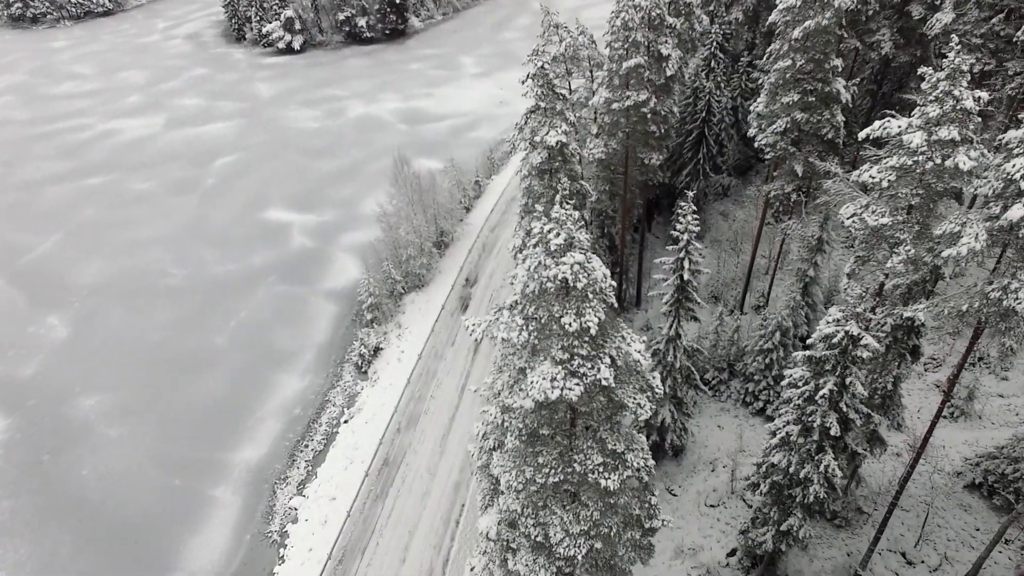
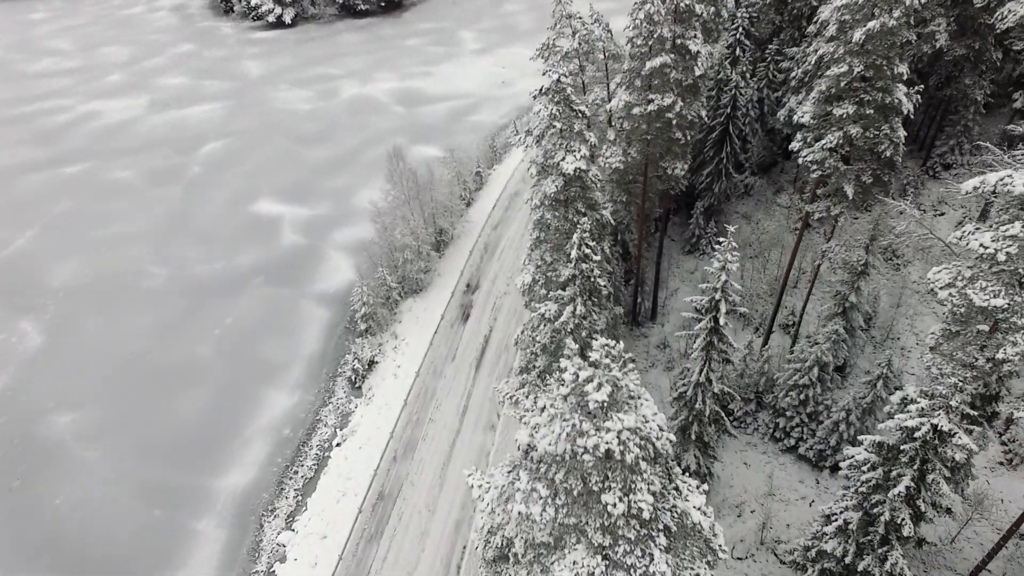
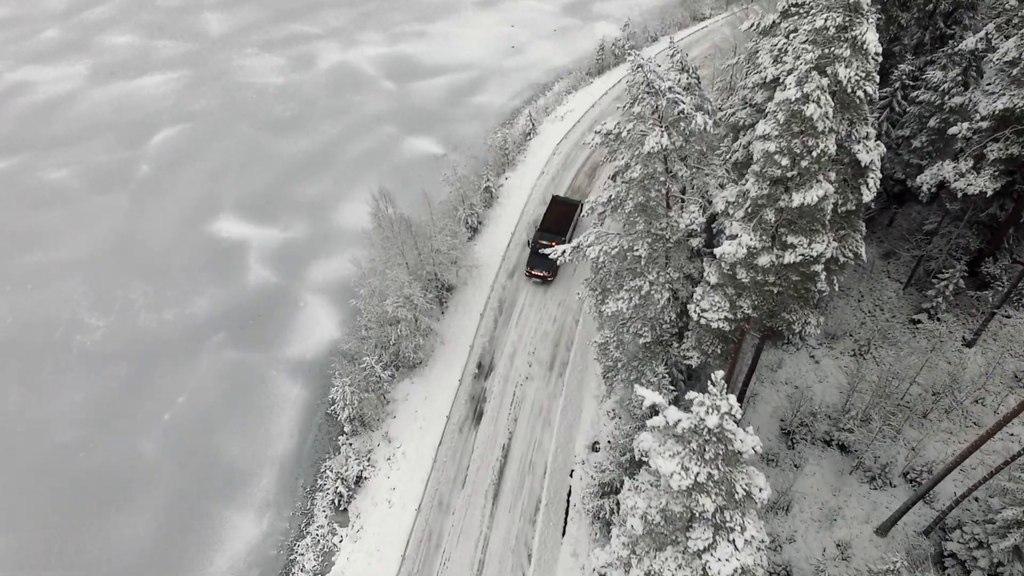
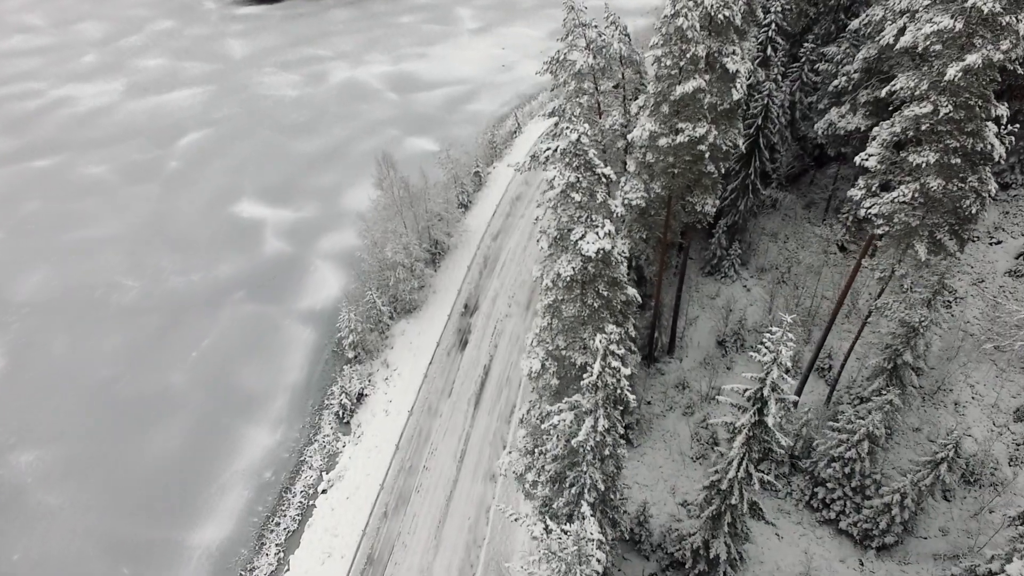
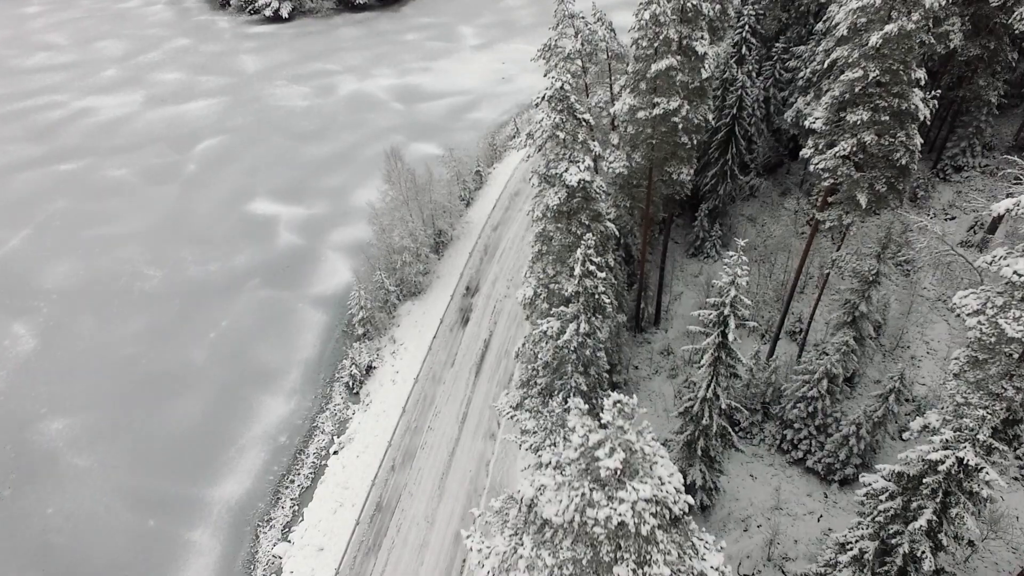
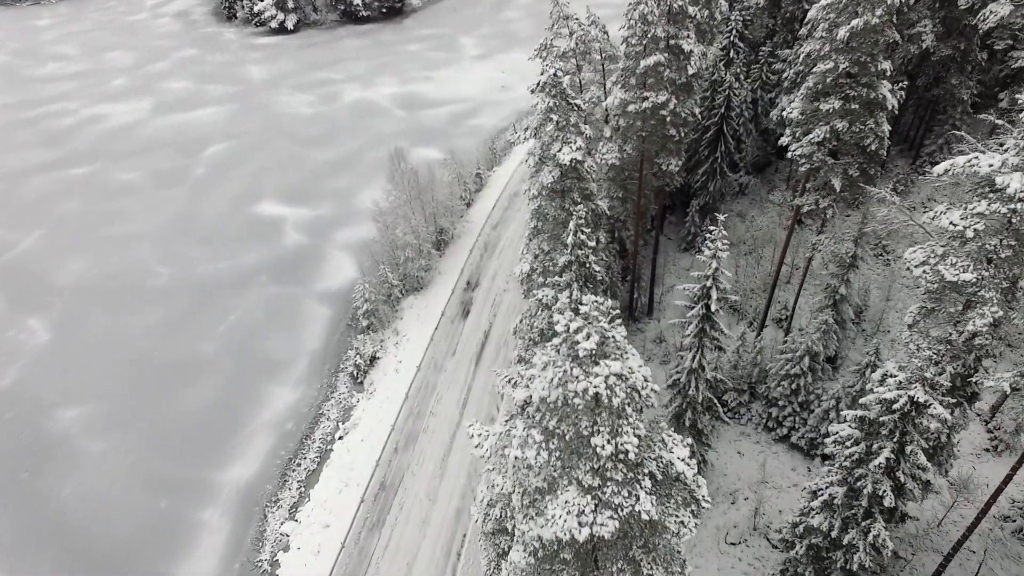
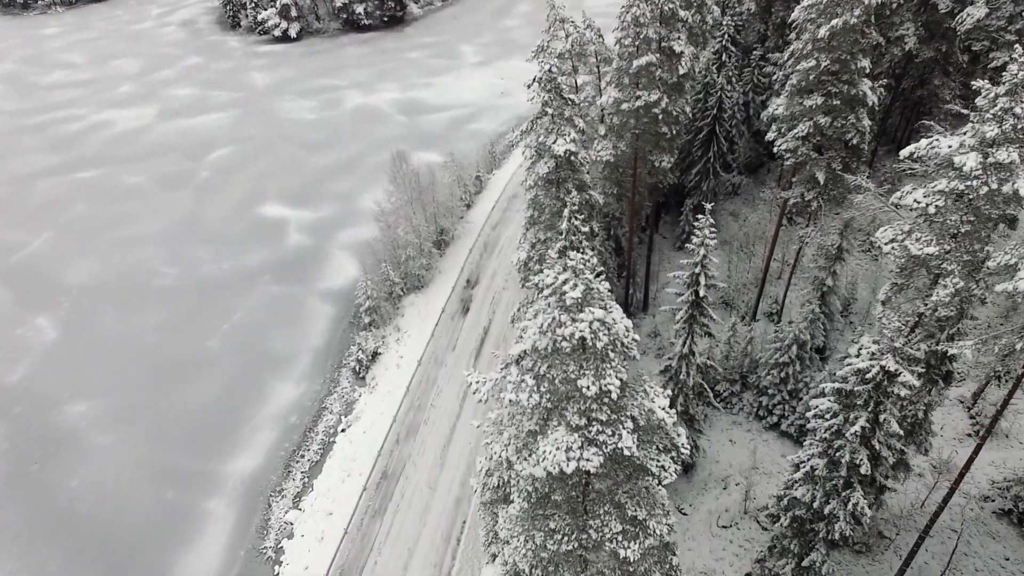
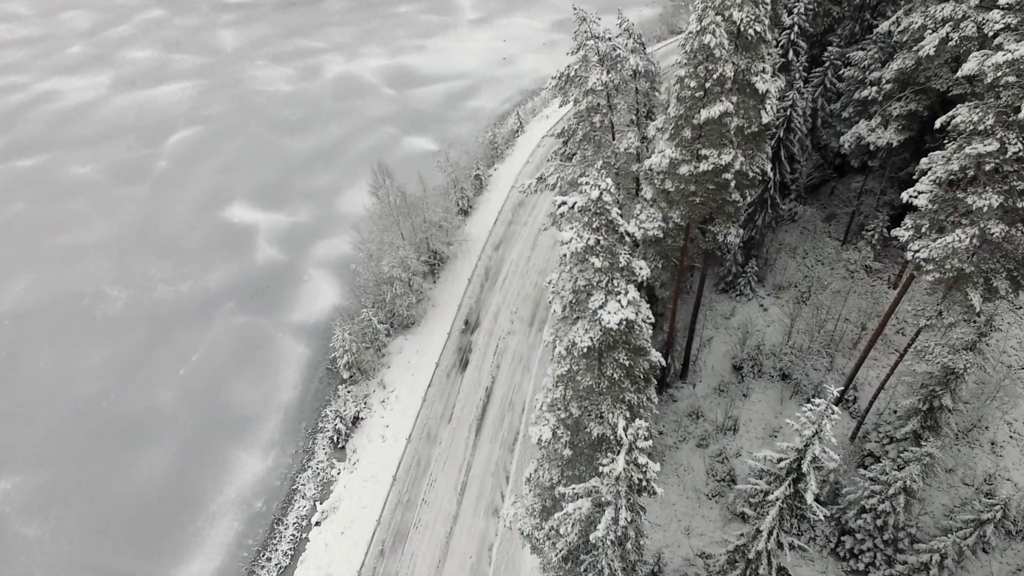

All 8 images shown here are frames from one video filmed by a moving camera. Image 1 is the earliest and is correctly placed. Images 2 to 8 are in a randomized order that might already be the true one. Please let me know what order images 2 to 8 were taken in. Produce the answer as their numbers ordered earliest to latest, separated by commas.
7, 6, 2, 5, 4, 8, 3
